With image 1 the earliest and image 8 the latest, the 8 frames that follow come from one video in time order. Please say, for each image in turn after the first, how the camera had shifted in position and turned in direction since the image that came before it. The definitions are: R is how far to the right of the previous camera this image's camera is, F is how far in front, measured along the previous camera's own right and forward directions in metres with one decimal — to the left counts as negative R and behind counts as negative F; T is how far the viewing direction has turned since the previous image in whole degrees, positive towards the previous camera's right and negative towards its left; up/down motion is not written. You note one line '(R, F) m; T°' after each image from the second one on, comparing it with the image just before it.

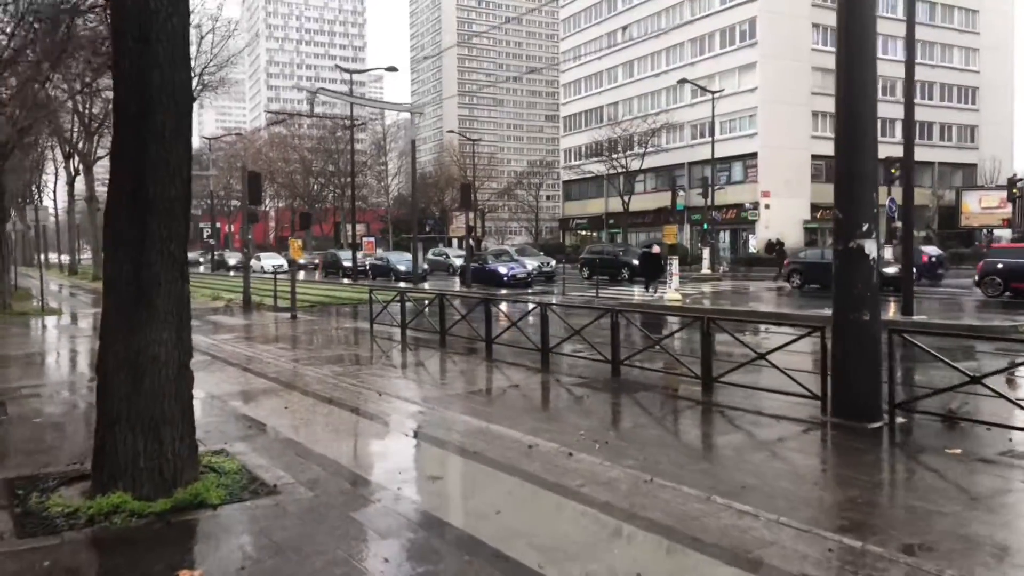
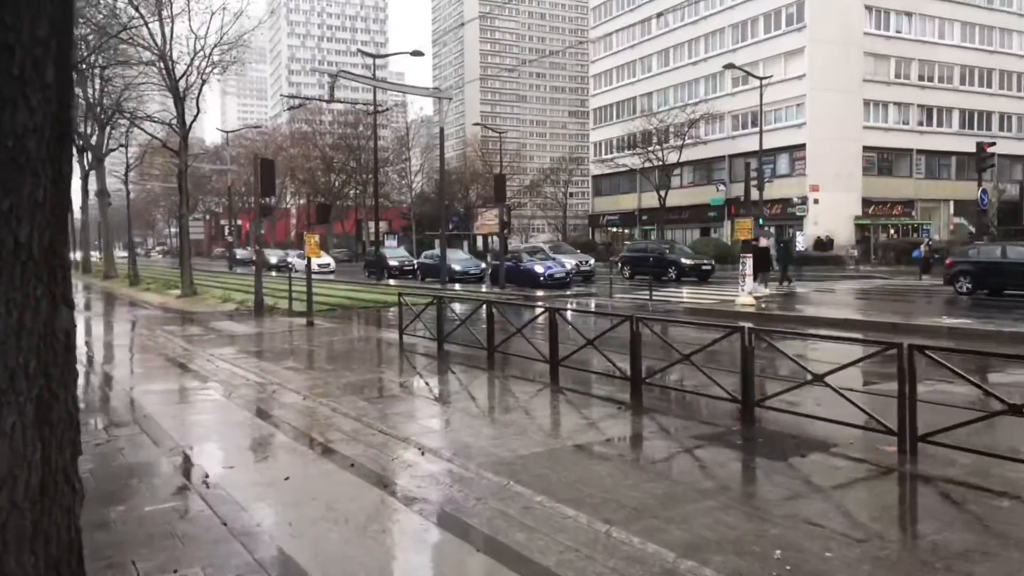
(-0.6, +2.5) m; -1°
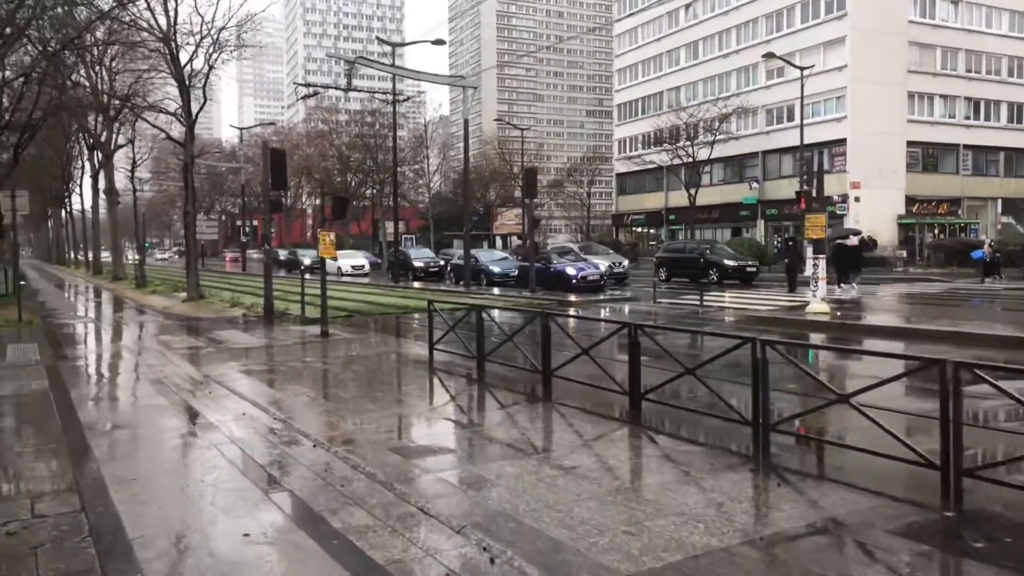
(-0.5, +2.0) m; -1°
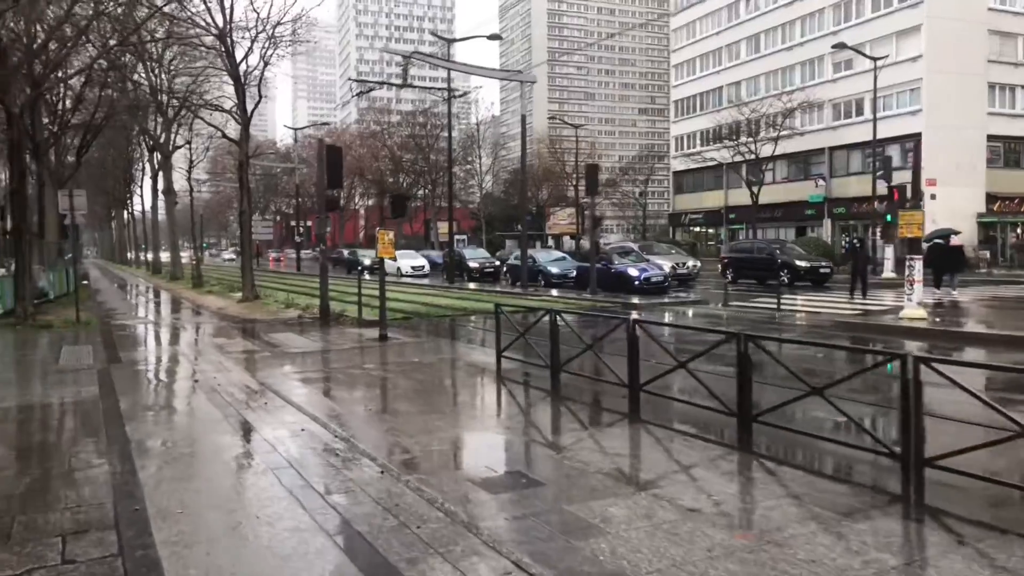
(-0.3, +0.8) m; -4°
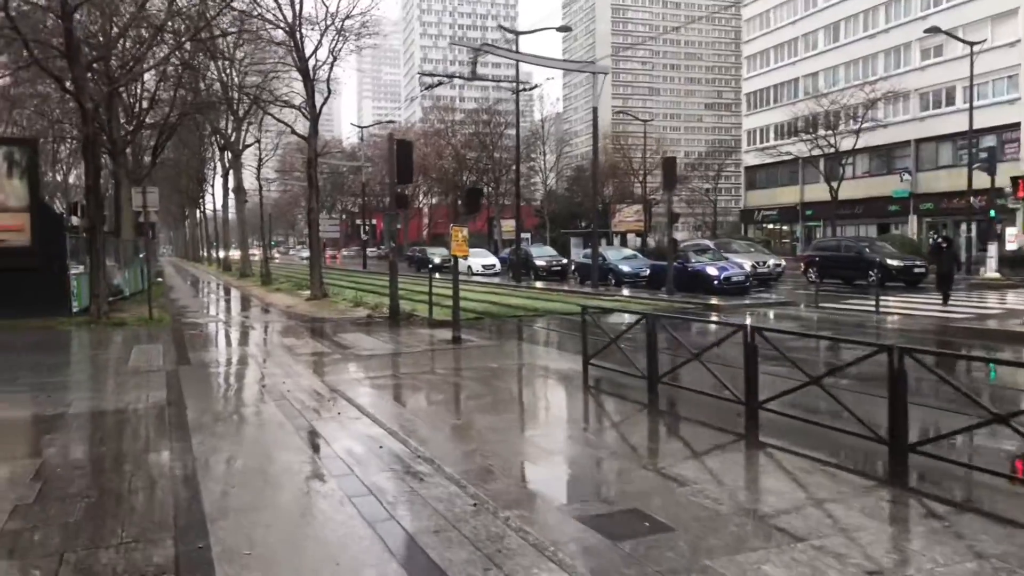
(-0.3, +0.8) m; -5°
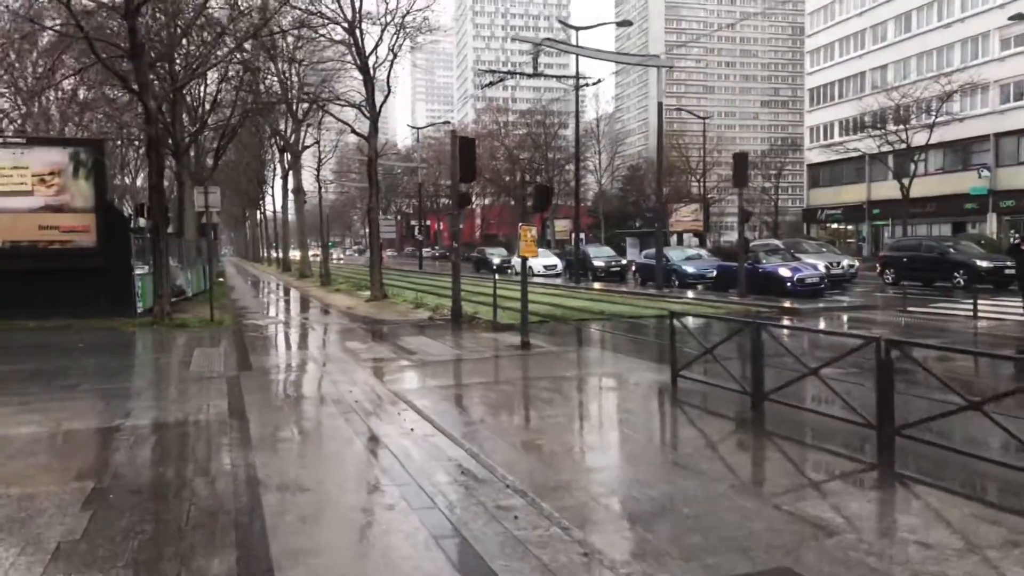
(-0.4, +0.6) m; -4°
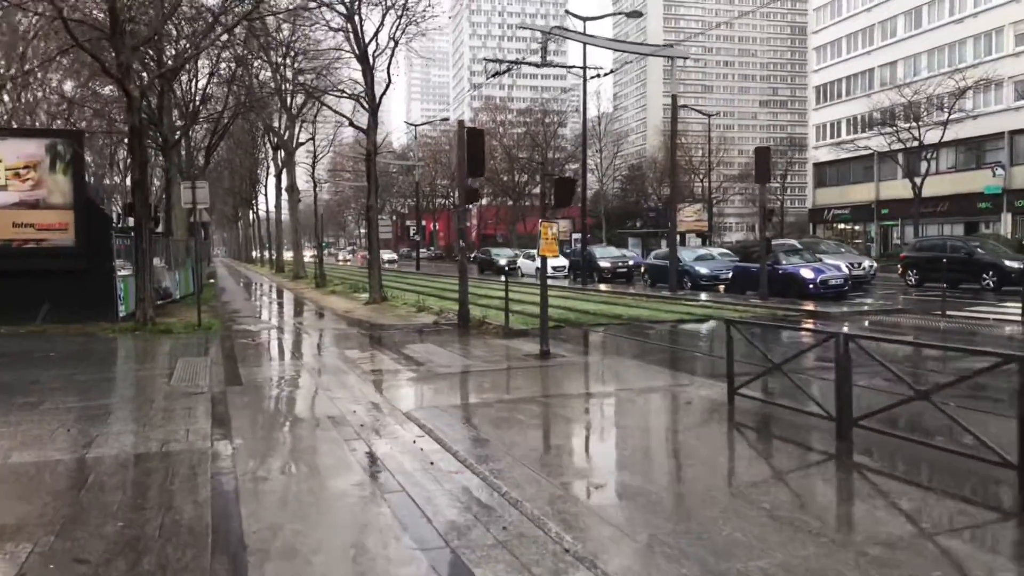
(-0.3, +1.2) m; 0°
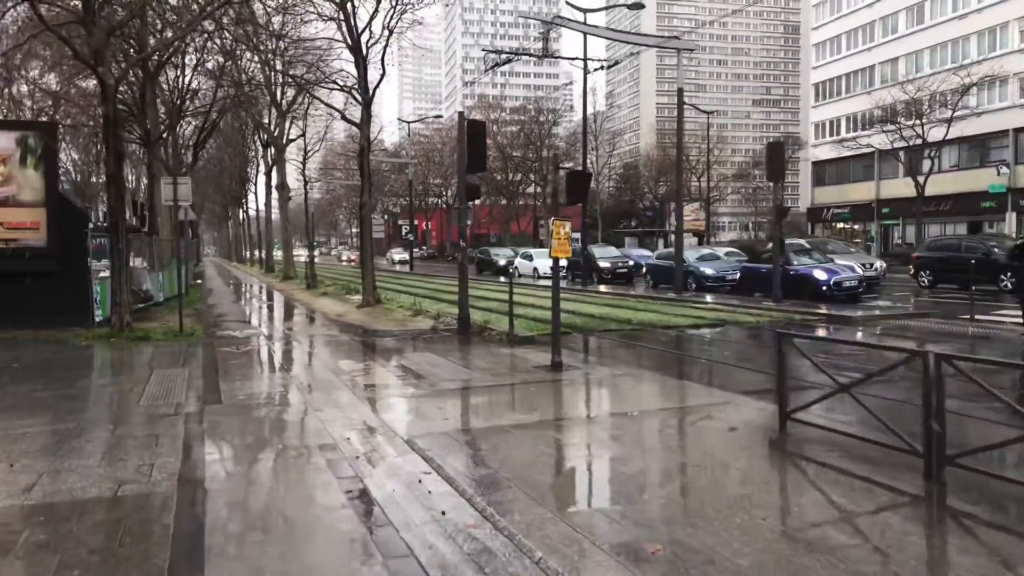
(-0.2, +0.9) m; +1°
